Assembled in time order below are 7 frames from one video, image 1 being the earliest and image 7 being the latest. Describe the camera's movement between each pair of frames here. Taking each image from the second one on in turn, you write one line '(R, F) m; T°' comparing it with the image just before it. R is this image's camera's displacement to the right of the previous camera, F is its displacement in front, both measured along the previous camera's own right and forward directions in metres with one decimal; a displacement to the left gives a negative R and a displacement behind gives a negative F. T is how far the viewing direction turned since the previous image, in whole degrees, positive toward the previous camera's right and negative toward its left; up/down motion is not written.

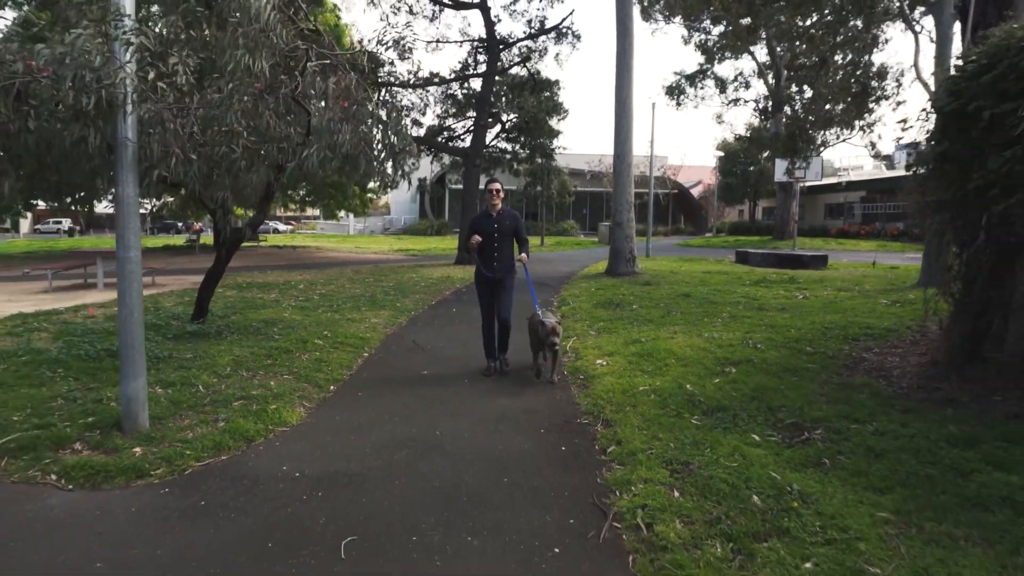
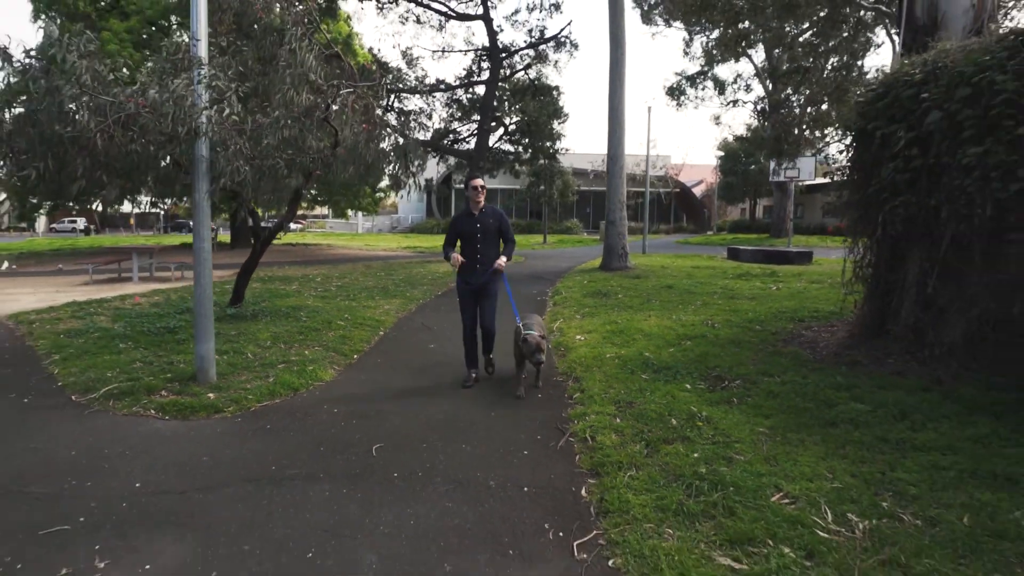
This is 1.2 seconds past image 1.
(+0.1, -1.3) m; 0°
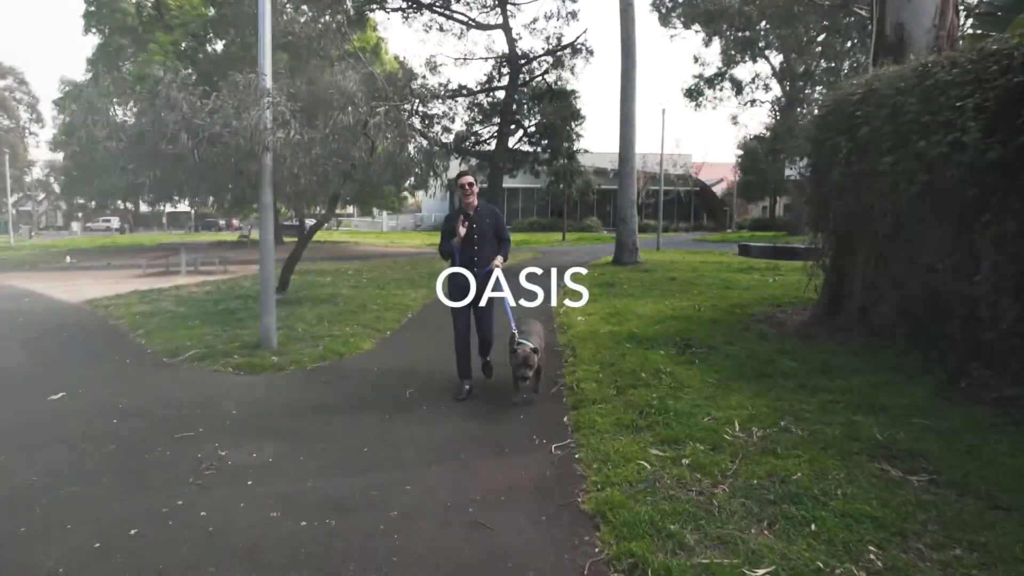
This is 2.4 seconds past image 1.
(+0.2, -1.3) m; -2°
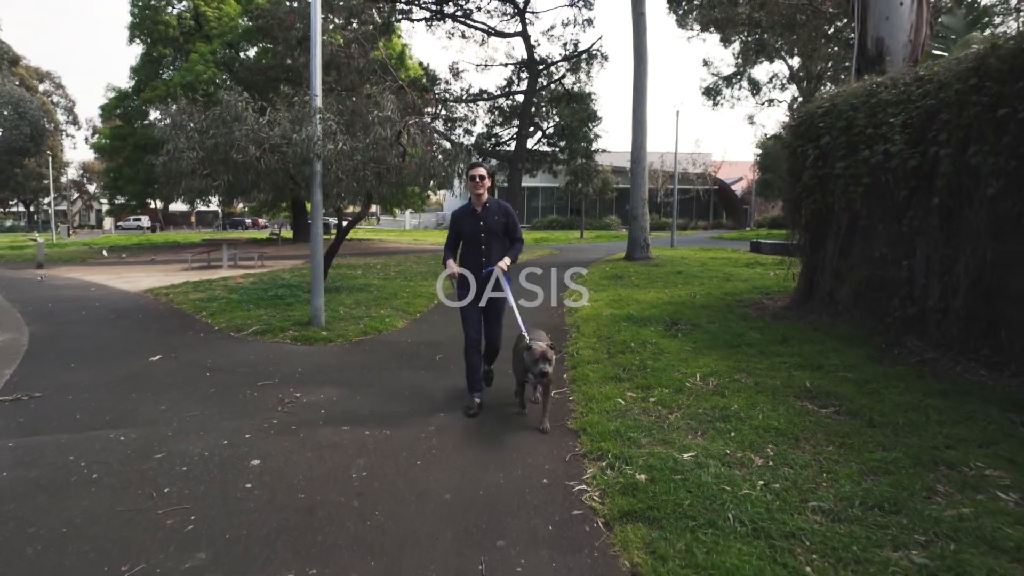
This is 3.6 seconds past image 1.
(+0.1, -1.2) m; -2°
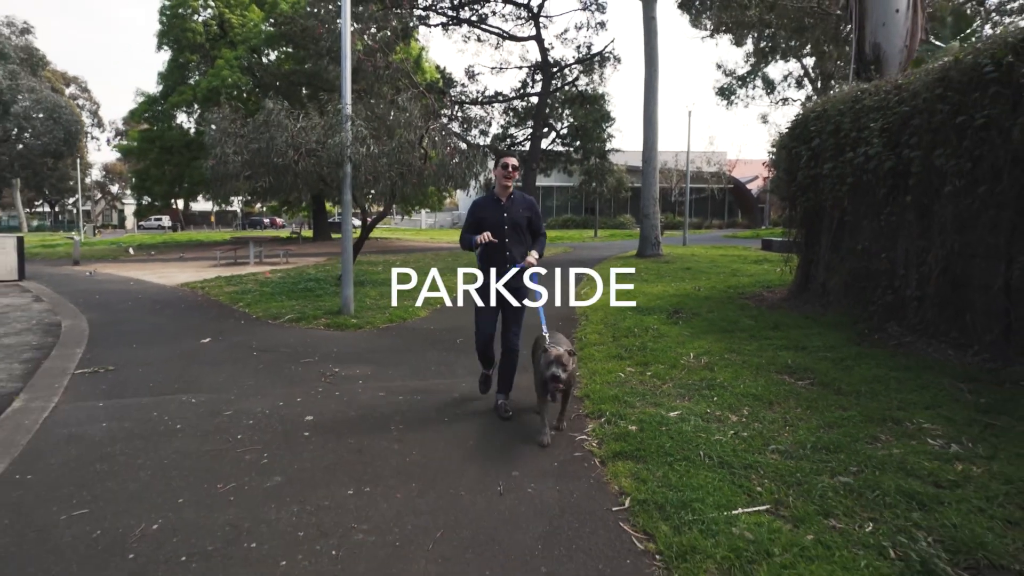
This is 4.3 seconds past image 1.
(0.0, -0.7) m; -1°
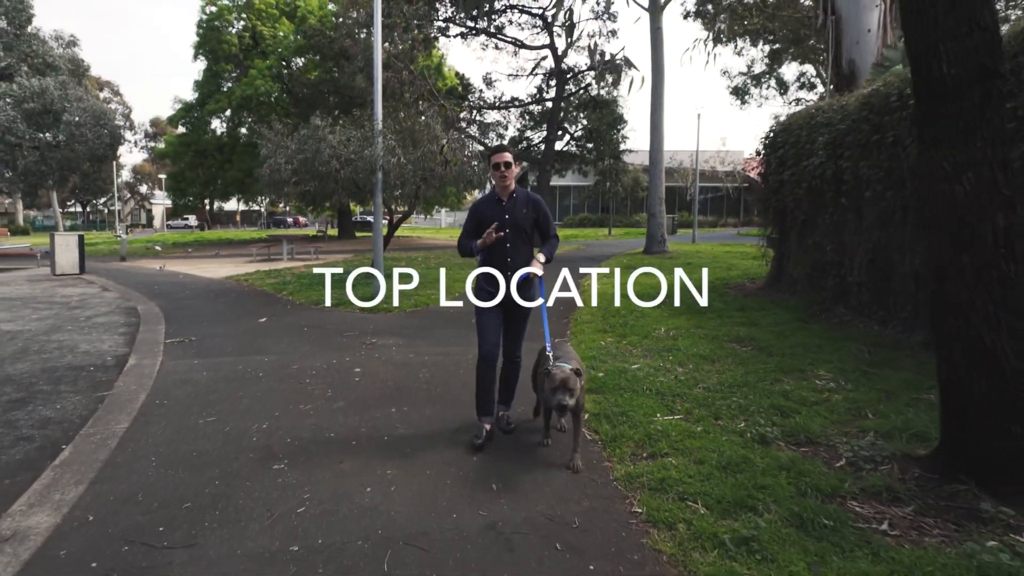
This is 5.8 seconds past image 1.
(+0.2, -1.4) m; -1°
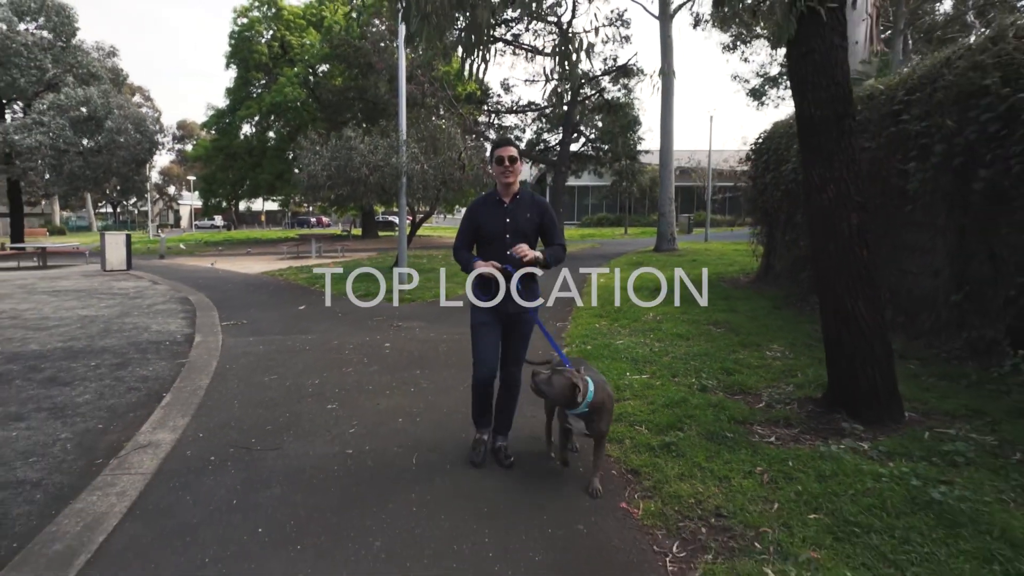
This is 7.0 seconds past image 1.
(+0.2, -1.1) m; -2°
